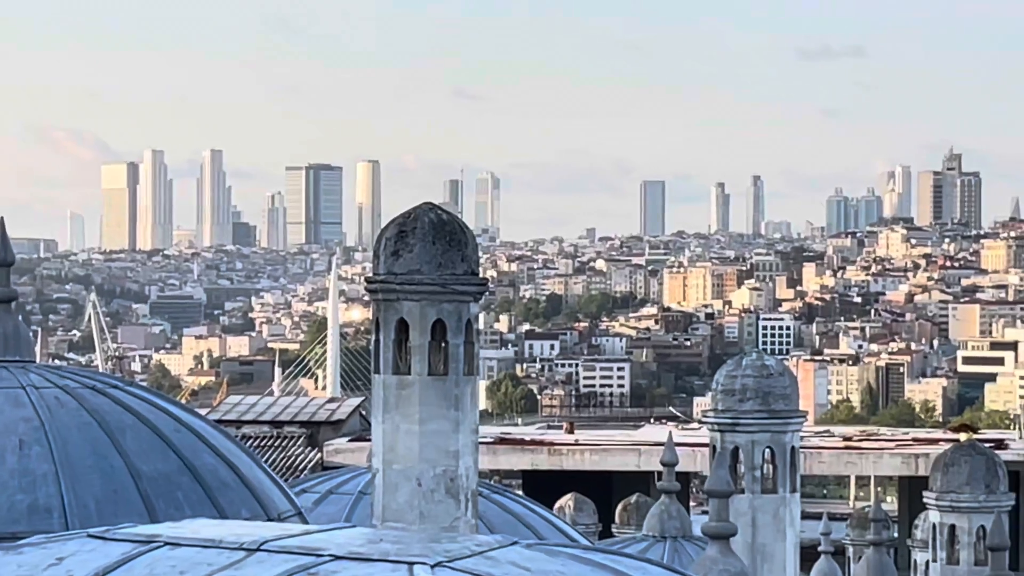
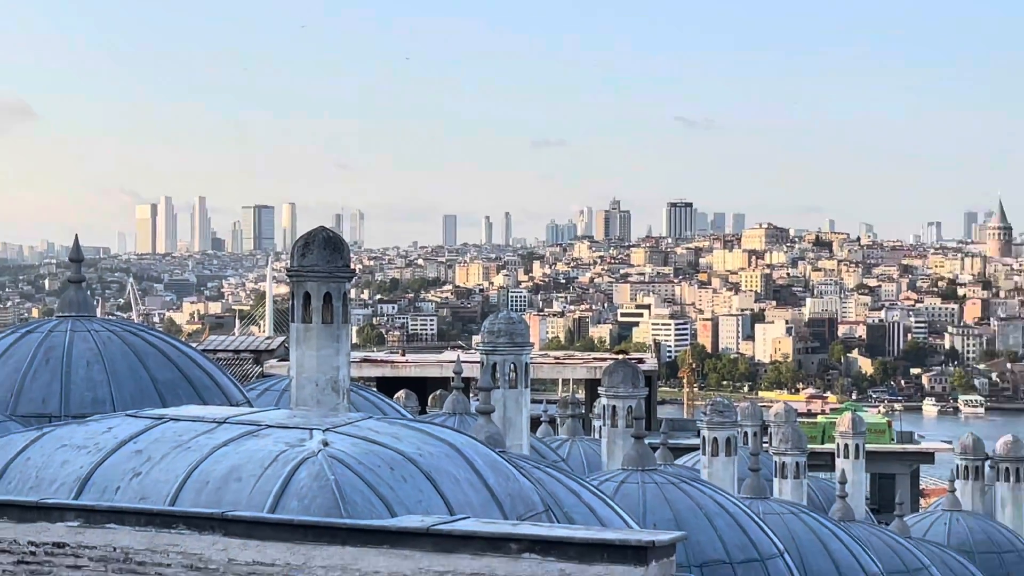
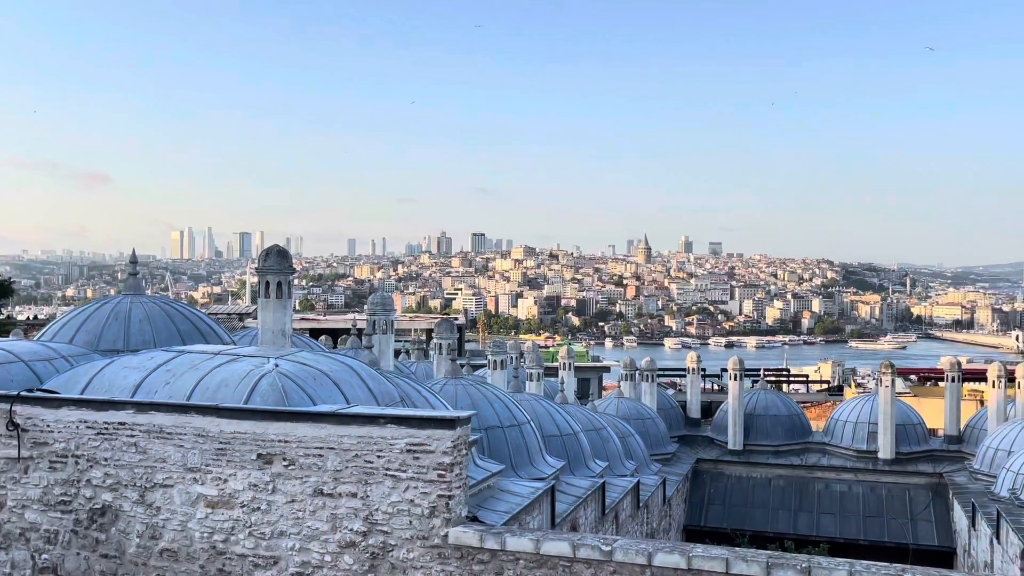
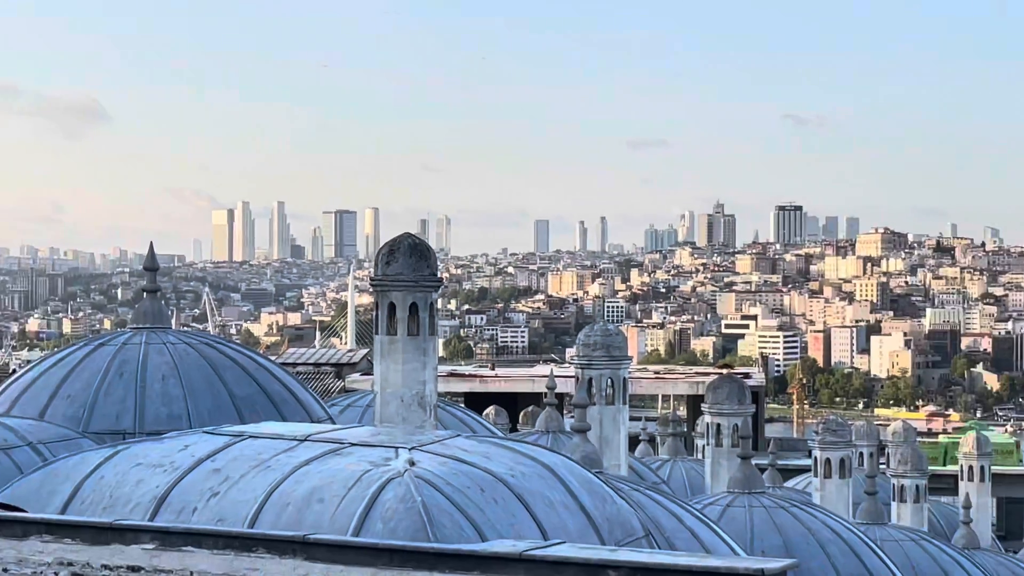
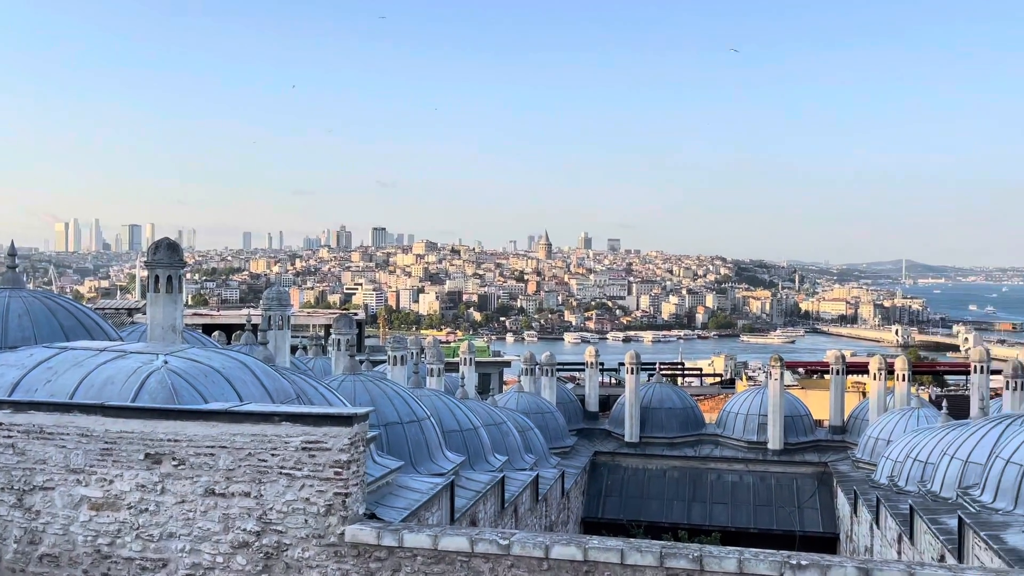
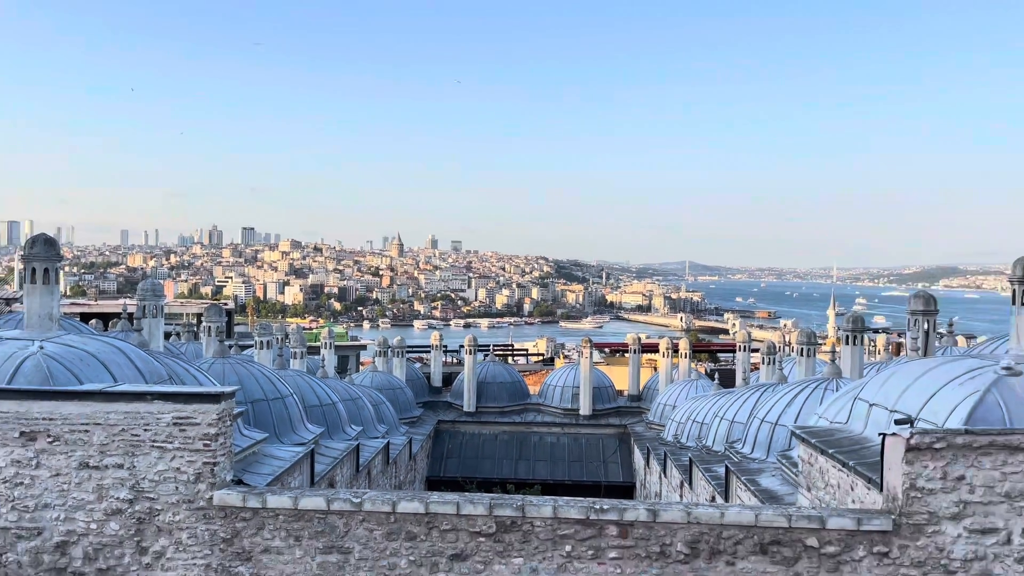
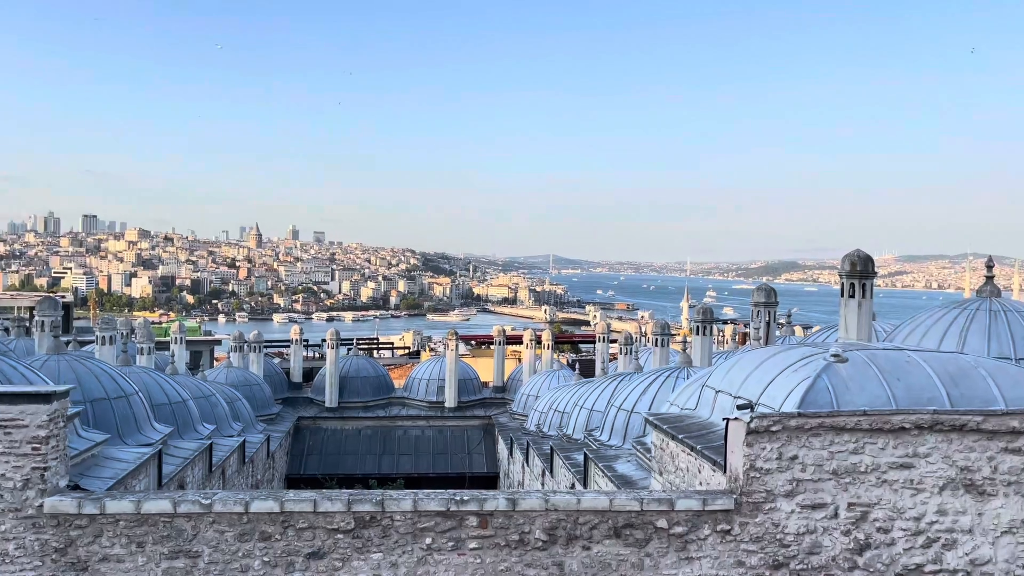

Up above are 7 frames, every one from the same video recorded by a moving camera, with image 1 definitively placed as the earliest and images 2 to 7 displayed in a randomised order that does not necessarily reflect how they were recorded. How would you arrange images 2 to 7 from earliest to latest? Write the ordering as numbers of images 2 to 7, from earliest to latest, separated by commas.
4, 2, 3, 5, 6, 7
